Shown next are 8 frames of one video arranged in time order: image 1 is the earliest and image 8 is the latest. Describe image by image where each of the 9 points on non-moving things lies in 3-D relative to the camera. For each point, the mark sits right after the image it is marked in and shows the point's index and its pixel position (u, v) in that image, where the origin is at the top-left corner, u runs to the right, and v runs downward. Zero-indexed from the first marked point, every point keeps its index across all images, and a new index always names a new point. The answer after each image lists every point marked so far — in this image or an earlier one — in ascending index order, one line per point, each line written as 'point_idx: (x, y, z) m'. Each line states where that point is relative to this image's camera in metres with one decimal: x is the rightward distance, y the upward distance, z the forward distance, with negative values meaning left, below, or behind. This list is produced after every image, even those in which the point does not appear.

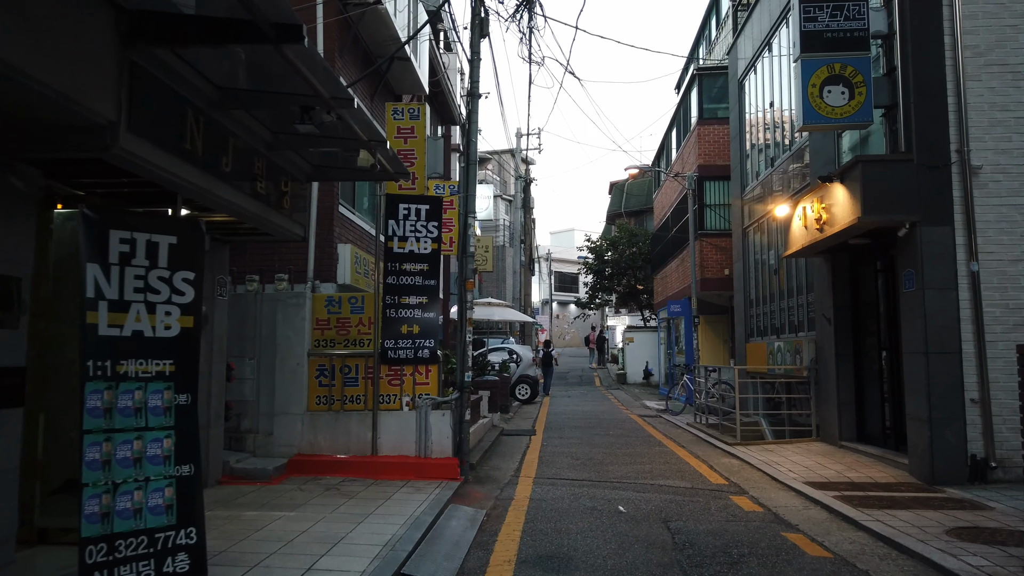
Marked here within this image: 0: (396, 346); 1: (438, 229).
0: (-1.4, -0.7, +9.0) m
1: (-0.9, +0.7, +9.3) m
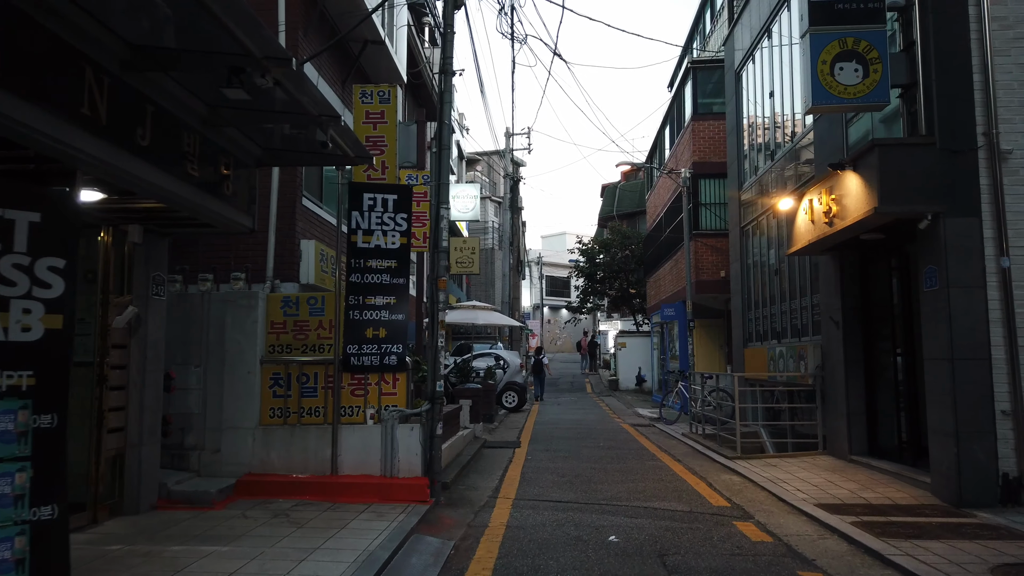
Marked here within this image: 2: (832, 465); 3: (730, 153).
0: (-1.6, -0.7, +8.1) m
1: (-1.1, +0.7, +8.3) m
2: (+4.1, -2.3, +9.9) m
3: (+4.8, +3.0, +17.0) m
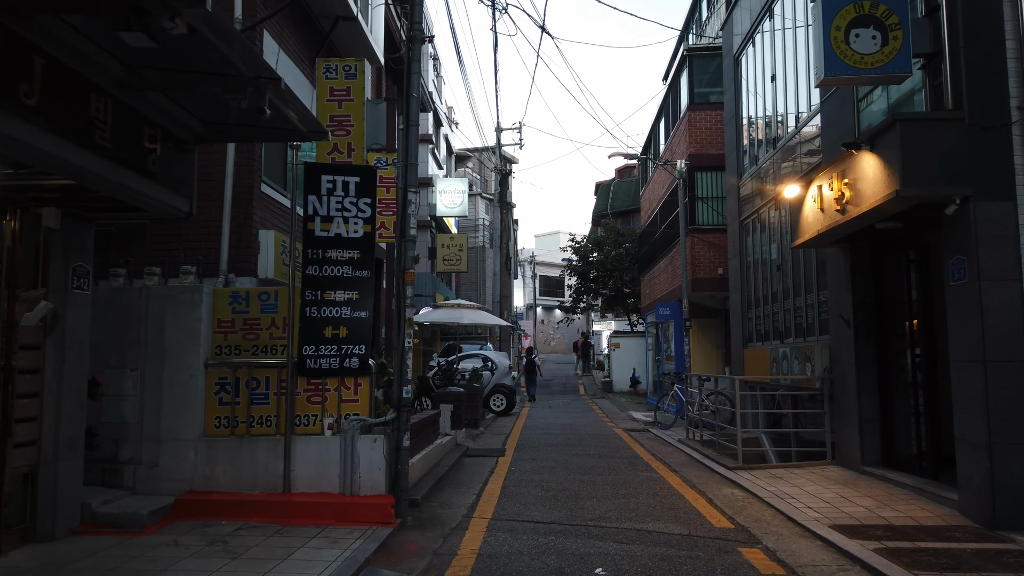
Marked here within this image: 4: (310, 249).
0: (-1.8, -0.6, +7.2) m
1: (-1.4, +0.8, +7.4) m
2: (+3.9, -2.2, +9.0) m
3: (+4.5, +3.0, +16.1) m
4: (-1.9, +0.4, +7.3) m
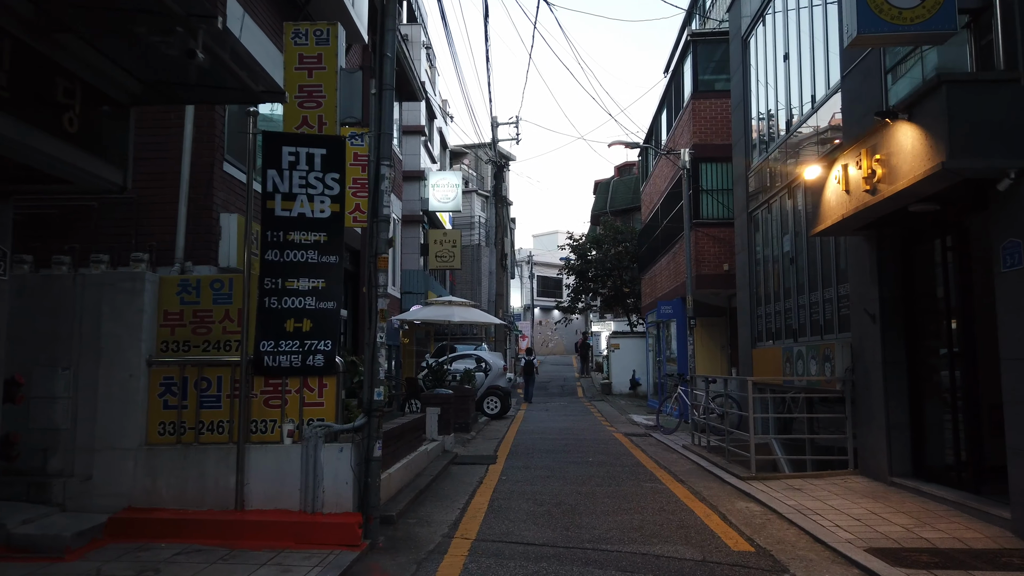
0: (-1.9, -0.5, +6.3) m
1: (-1.5, +0.9, +6.5) m
2: (+3.8, -2.1, +8.1) m
3: (+4.4, +3.1, +15.2) m
4: (-2.0, +0.5, +6.4) m
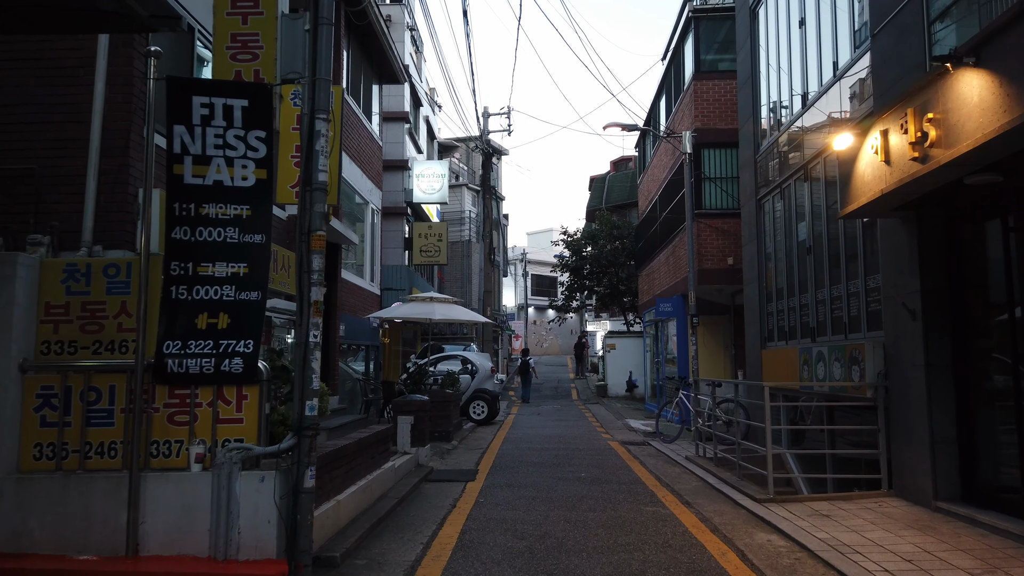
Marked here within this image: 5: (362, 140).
0: (-2.1, -0.4, +5.0) m
1: (-1.7, +1.0, +5.2) m
2: (+3.6, -2.0, +6.8) m
3: (+4.2, +3.2, +13.9) m
4: (-2.2, +0.6, +5.1) m
5: (-3.1, +3.0, +15.6) m
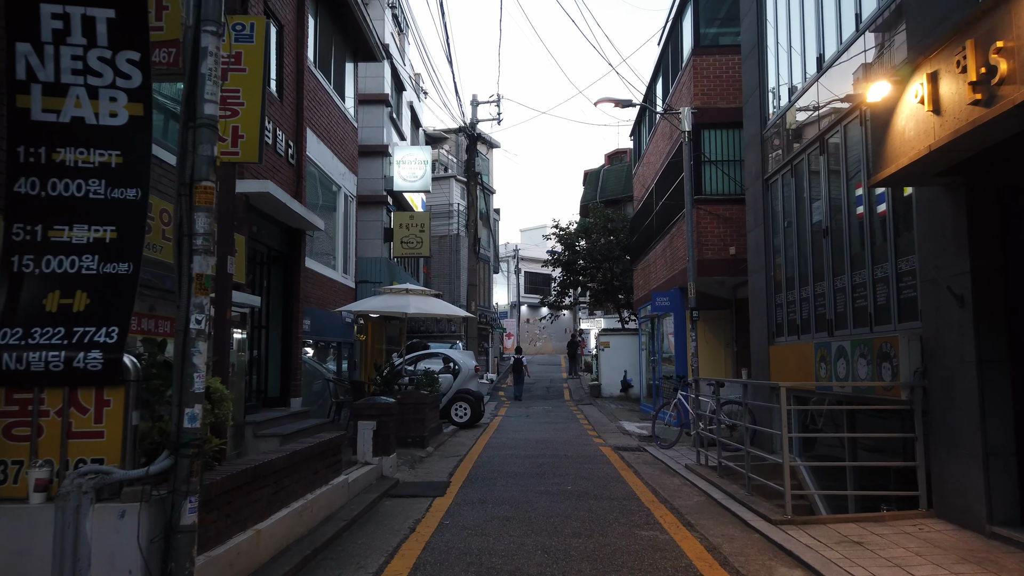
0: (-2.4, -0.3, +3.7) m
1: (-1.9, +1.1, +4.0) m
2: (+3.3, -1.9, +5.6) m
3: (+3.9, +3.3, +12.7) m
4: (-2.5, +0.7, +3.8) m
5: (-3.4, +3.2, +14.4) m
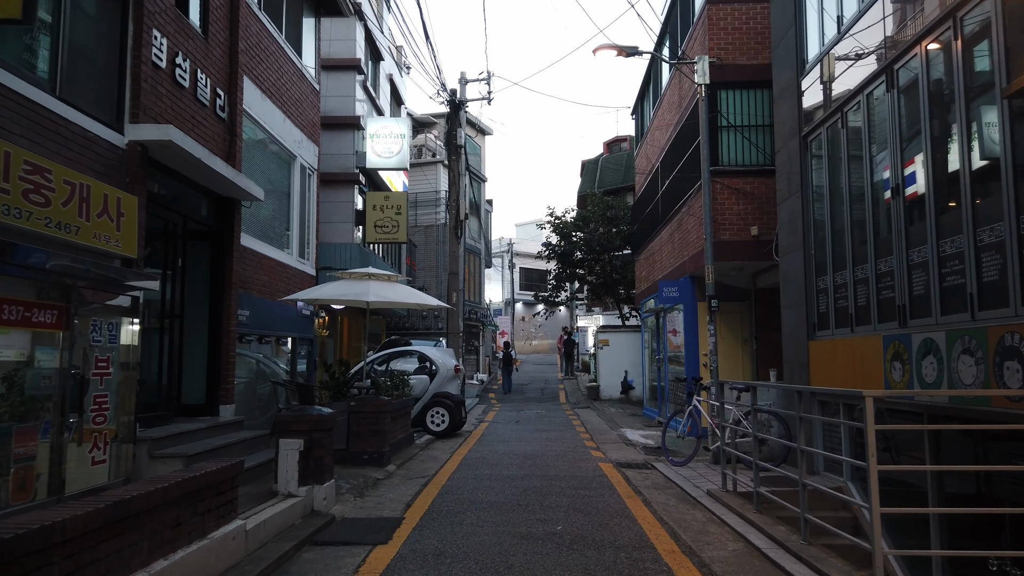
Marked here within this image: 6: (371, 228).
0: (-2.6, -0.1, +1.6) m
1: (-2.1, +1.3, +1.9) m
2: (+3.1, -1.7, +3.5) m
3: (+3.6, +3.5, +10.6) m
4: (-2.7, +0.9, +1.7) m
5: (-3.6, +3.4, +12.2) m
6: (-3.1, +1.3, +16.7) m
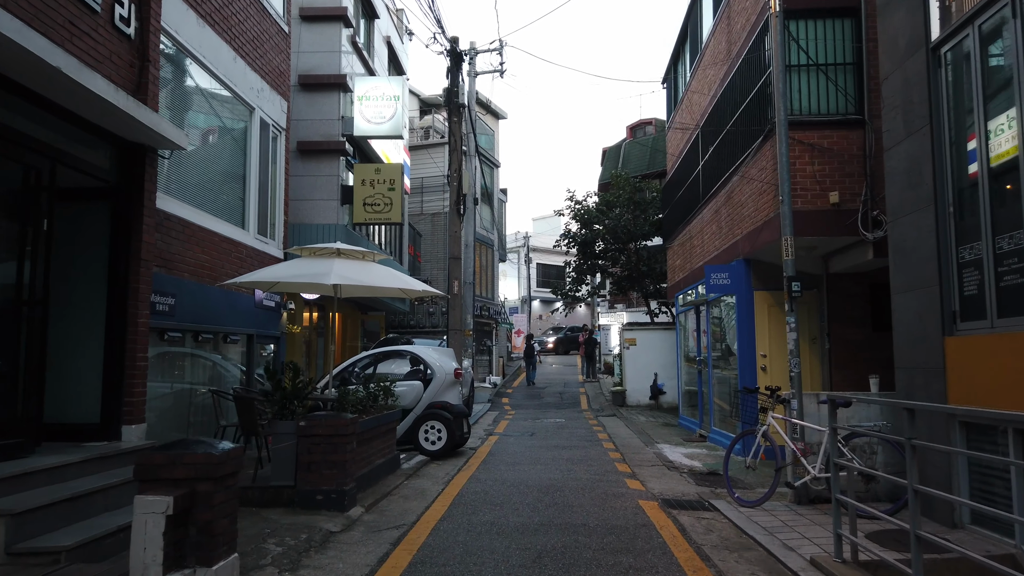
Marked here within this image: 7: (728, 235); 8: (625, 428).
0: (-2.7, +0.2, -1.0) m
1: (-2.2, +1.6, -0.7) m
2: (+3.0, -1.5, +0.8) m
3: (+3.7, +3.8, +7.9) m
4: (-2.8, +1.1, -0.9) m
5: (-3.5, +3.6, +9.7) m
6: (-2.8, +1.5, +14.2) m
7: (+3.5, +0.9, +12.5) m
8: (+2.3, -2.9, +15.7) m
